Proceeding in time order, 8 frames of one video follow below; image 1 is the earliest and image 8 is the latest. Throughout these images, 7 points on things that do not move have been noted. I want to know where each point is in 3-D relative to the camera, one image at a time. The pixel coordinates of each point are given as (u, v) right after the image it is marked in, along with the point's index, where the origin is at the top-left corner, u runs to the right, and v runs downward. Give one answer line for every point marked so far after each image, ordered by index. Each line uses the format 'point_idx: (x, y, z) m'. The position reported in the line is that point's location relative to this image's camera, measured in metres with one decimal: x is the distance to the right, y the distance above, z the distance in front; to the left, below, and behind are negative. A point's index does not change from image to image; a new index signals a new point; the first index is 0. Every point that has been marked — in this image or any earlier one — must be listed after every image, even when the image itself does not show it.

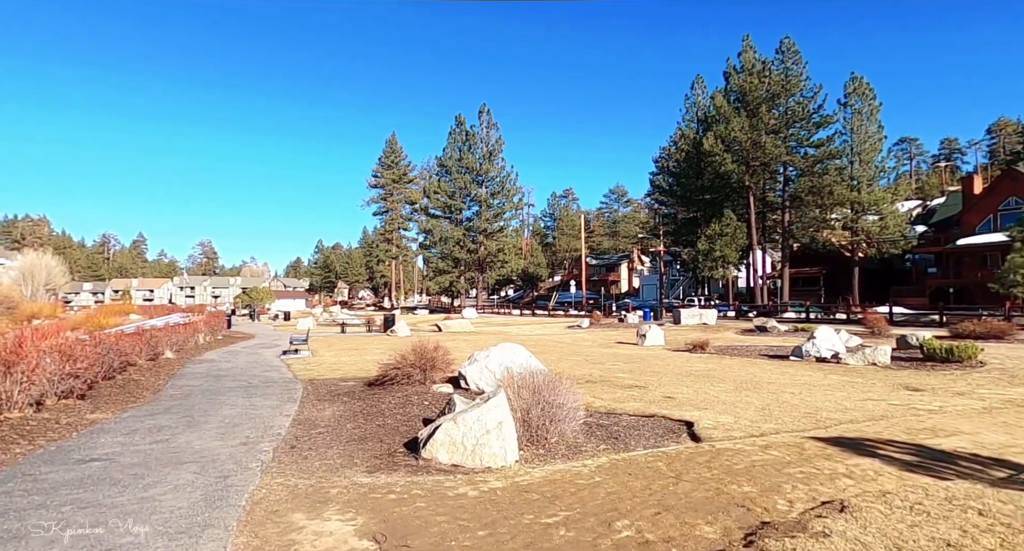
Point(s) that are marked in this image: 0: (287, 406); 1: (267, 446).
0: (-2.7, -1.5, +7.9) m
1: (-1.7, -1.2, +4.6) m
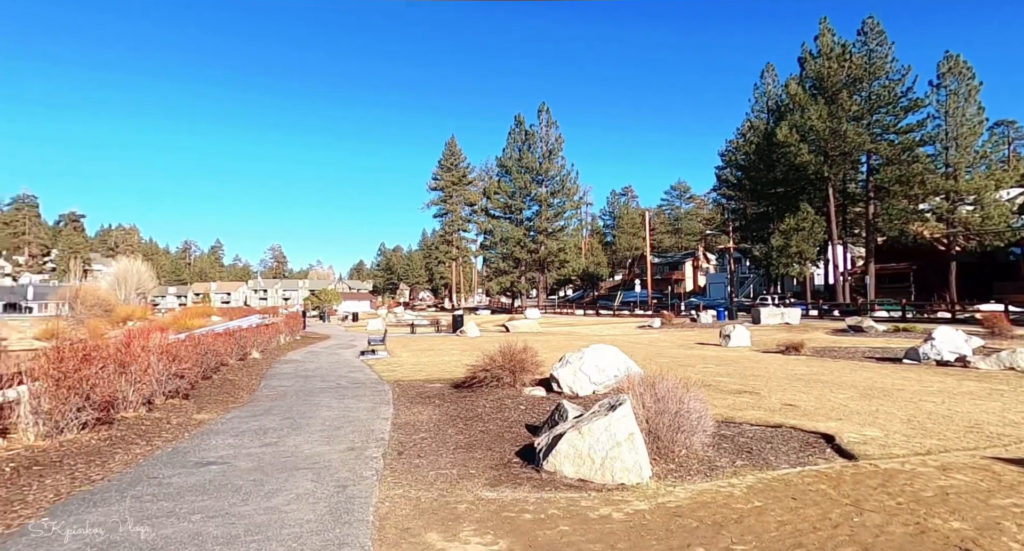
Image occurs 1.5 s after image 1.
0: (-1.6, -1.6, +8.0) m
1: (-0.9, -1.2, +4.6) m
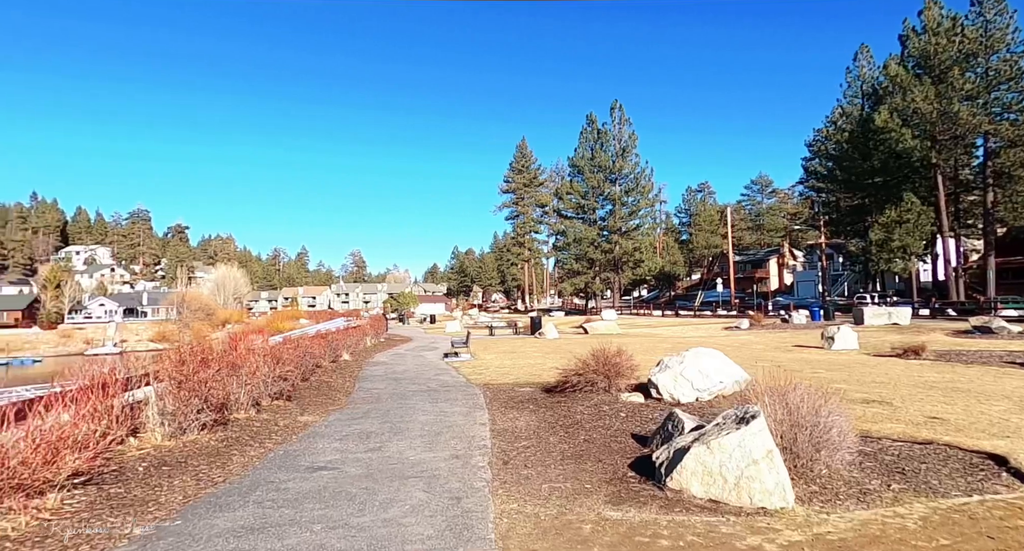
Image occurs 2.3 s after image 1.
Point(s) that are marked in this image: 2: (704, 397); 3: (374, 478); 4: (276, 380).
0: (-0.4, -1.7, +8.0) m
1: (-0.2, -1.3, +4.6) m
2: (+1.9, -1.2, +6.7) m
3: (-0.9, -1.3, +4.2) m
4: (-4.1, -1.8, +11.3) m
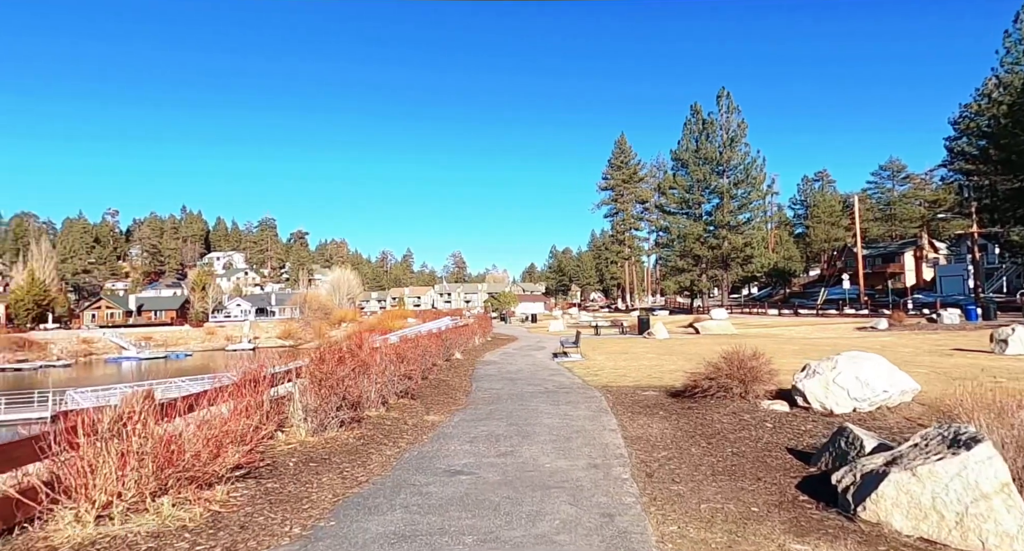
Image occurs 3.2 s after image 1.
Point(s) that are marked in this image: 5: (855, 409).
0: (+1.1, -1.7, +7.7) m
1: (+0.7, -1.3, +4.3) m
2: (+3.2, -1.2, +6.1) m
3: (0.0, -1.3, +4.1) m
4: (-2.0, -1.8, +11.6) m
5: (+3.1, -1.2, +6.1) m
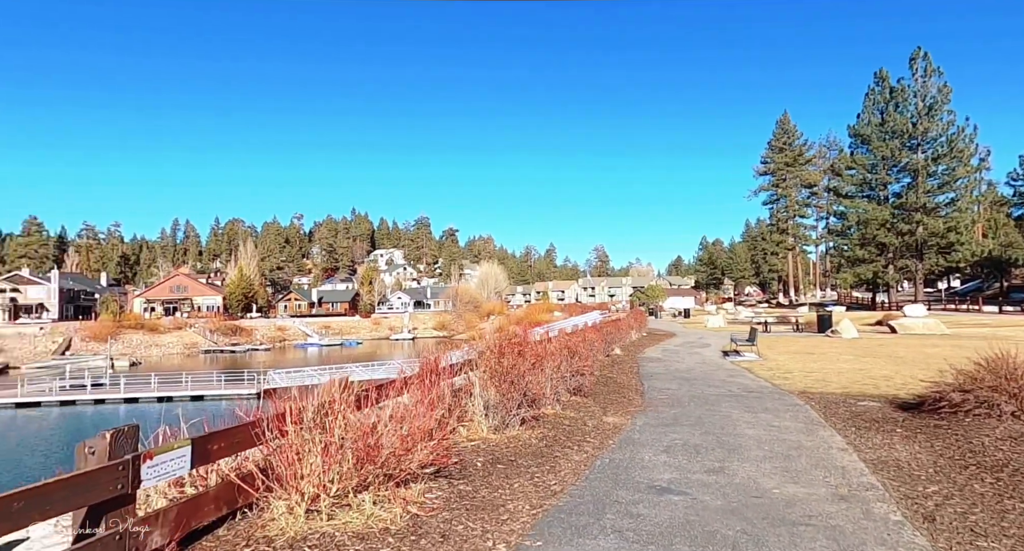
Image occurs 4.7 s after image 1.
0: (+3.1, -1.6, +6.7) m
1: (+2.0, -1.2, +3.5) m
2: (+4.8, -1.1, +4.6) m
3: (+1.2, -1.3, +3.4) m
4: (+1.0, -1.7, +11.2) m
5: (+4.7, -1.1, +4.6) m
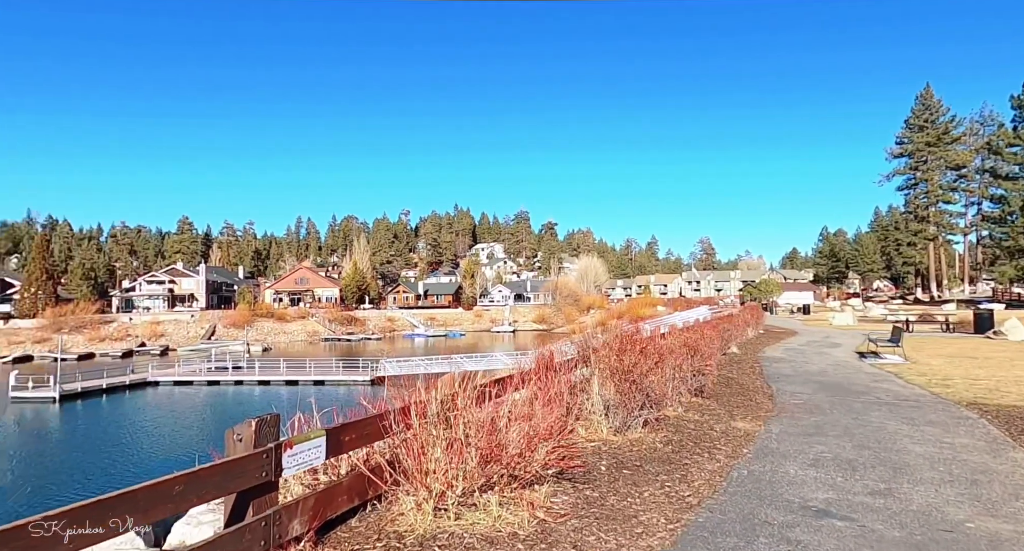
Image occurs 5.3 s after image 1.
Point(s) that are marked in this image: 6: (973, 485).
0: (+4.3, -1.6, +5.9) m
1: (+2.7, -1.2, +2.9) m
2: (+5.7, -1.1, +3.6) m
3: (+2.0, -1.3, +2.9) m
4: (+2.9, -1.7, +10.7) m
5: (+5.6, -1.1, +3.6) m
6: (+3.2, -1.4, +4.6) m
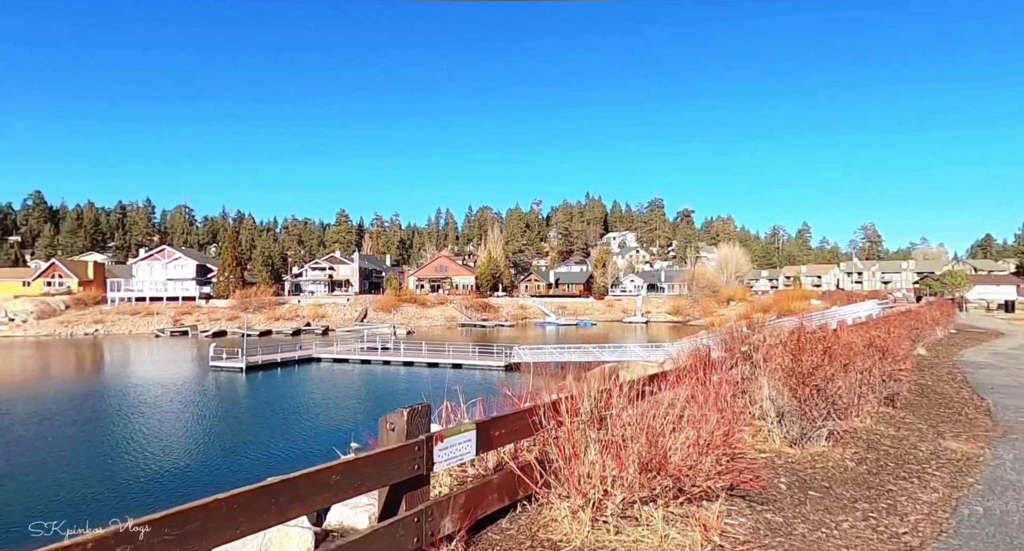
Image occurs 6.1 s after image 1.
0: (+5.7, -1.5, +4.3) m
1: (+3.5, -1.3, +1.6) m
2: (+6.5, -1.1, +1.8) m
3: (+2.8, -1.3, +1.9) m
4: (+5.2, -1.6, +9.2) m
5: (+6.5, -1.2, +1.8) m
6: (+4.3, -1.4, +3.2) m
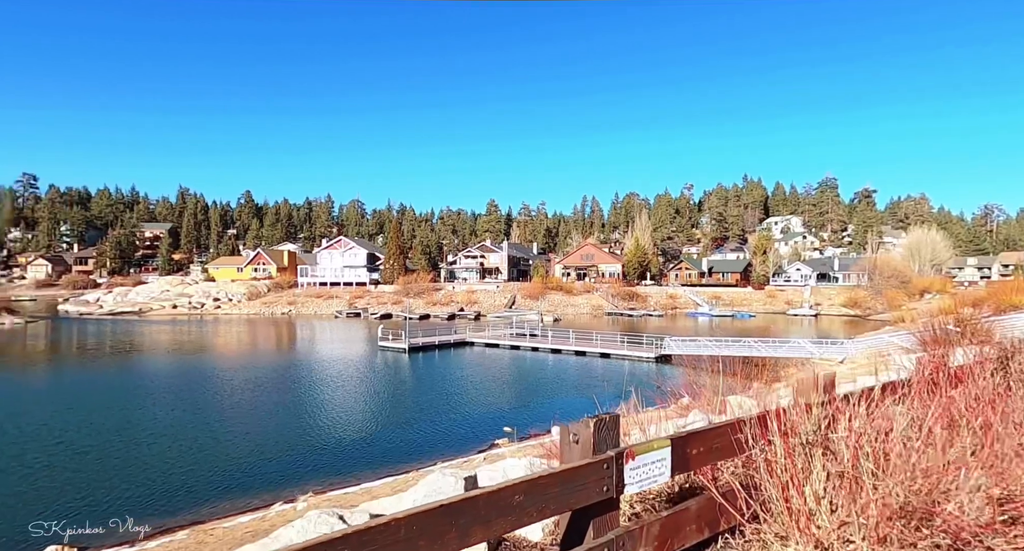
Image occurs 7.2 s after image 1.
0: (+6.9, -1.5, +1.3) m
1: (+4.2, -1.3, -0.9) m
2: (+7.2, -1.2, -1.4) m
3: (+3.5, -1.3, -0.5) m
4: (+7.5, -1.5, +6.2) m
5: (+7.1, -1.2, -1.3) m
6: (+5.3, -1.4, +0.5) m
